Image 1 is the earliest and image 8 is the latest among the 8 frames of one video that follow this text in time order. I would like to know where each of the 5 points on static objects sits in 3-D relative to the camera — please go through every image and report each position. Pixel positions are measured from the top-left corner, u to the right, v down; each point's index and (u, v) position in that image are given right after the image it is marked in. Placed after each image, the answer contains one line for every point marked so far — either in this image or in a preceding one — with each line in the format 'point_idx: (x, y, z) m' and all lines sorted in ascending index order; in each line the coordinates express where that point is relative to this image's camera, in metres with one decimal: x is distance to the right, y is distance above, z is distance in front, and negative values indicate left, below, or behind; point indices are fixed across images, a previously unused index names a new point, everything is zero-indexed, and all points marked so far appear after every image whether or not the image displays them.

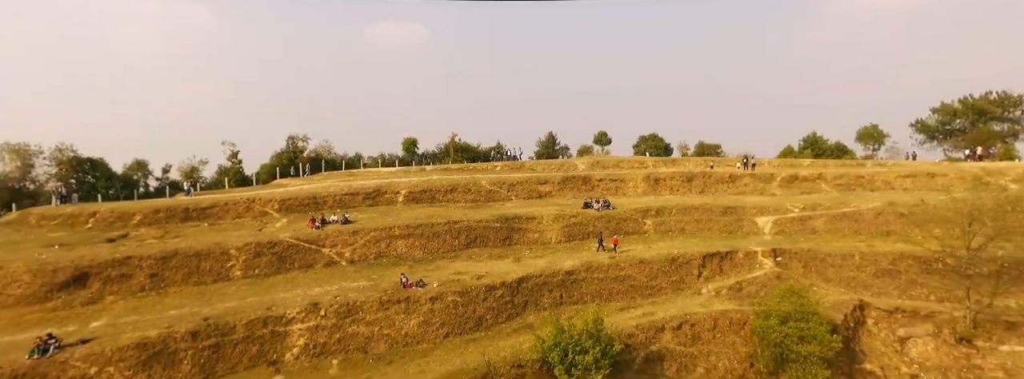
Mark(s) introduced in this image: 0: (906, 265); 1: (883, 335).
0: (+14.5, -2.7, +17.9) m
1: (+12.5, -4.8, +16.2) m
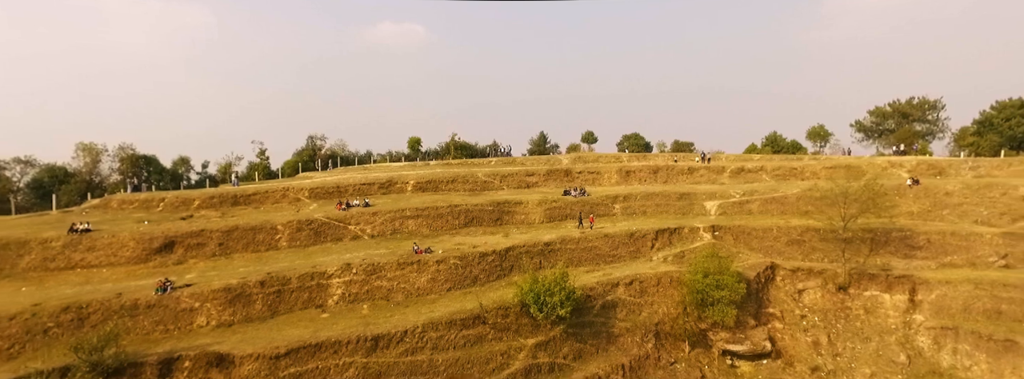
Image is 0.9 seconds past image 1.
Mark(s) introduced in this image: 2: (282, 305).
0: (+13.9, -2.1, +23.0) m
1: (+12.0, -4.2, +21.3) m
2: (-8.9, -4.4, +19.1) m
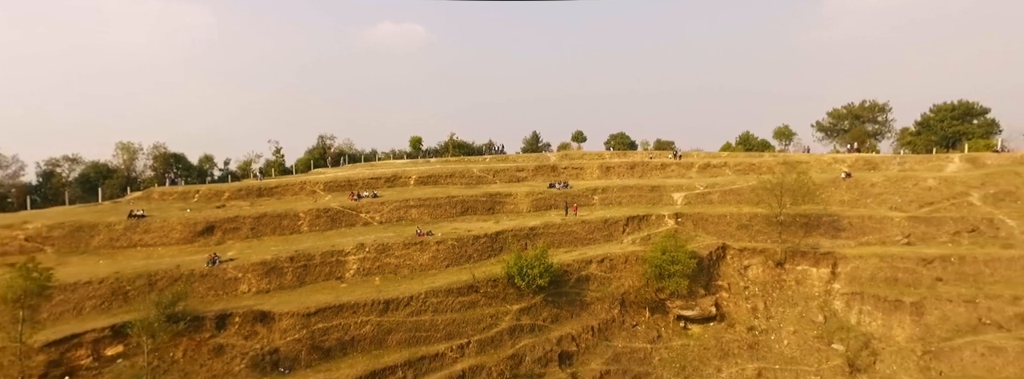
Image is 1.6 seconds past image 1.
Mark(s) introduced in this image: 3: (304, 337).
0: (+13.3, -1.7, +26.9) m
1: (+11.4, -3.8, +25.2) m
2: (-9.5, -4.0, +23.0) m
3: (-7.9, -5.7, +18.8) m
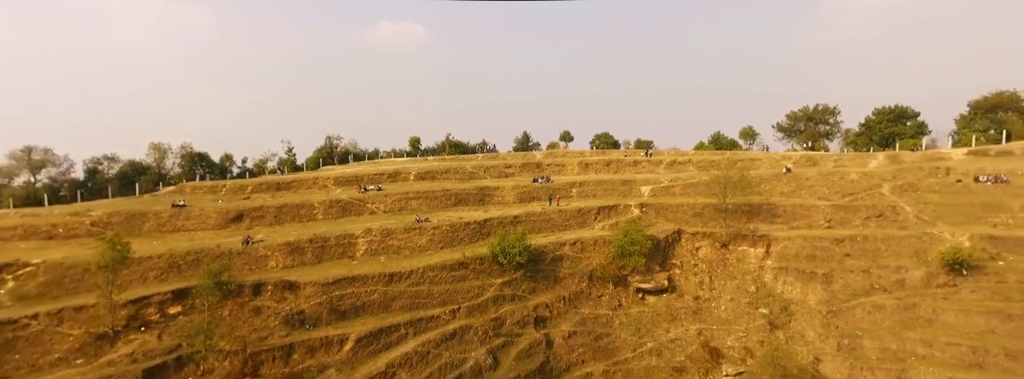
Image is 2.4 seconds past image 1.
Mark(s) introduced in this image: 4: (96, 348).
0: (+12.4, -1.2, +31.4) m
1: (+10.5, -3.3, +29.7) m
2: (-10.4, -3.6, +27.5) m
3: (-8.8, -5.3, +23.3) m
4: (-16.0, -6.2, +19.2) m
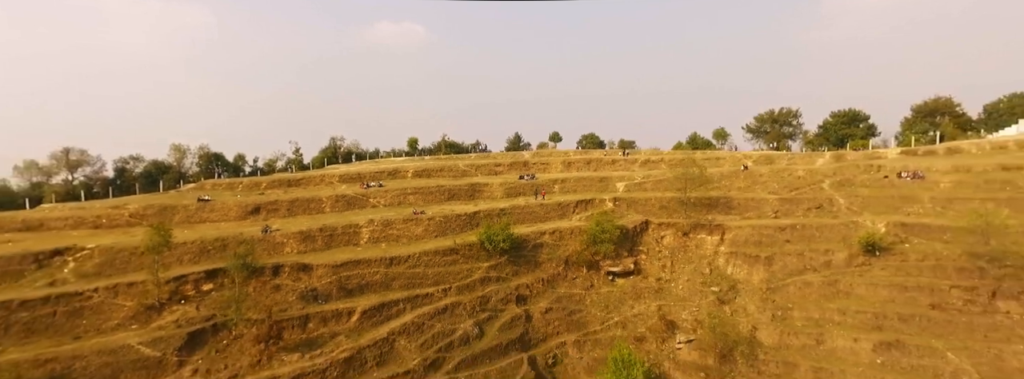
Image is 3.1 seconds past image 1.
0: (+11.5, -0.9, +35.4) m
1: (+9.6, -3.0, +33.7) m
2: (-11.3, -3.3, +31.5) m
3: (-9.7, -5.0, +27.2) m
4: (-17.0, -5.9, +23.1) m
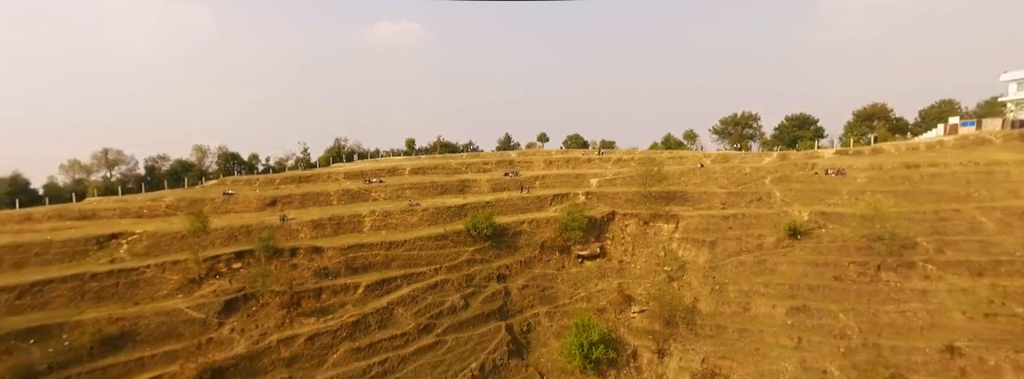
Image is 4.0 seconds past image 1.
0: (+10.2, -0.5, +40.5) m
1: (+8.3, -2.6, +38.8) m
2: (-12.6, -2.9, +36.5) m
3: (-11.0, -4.6, +32.3) m
4: (-18.3, -5.6, +28.2) m
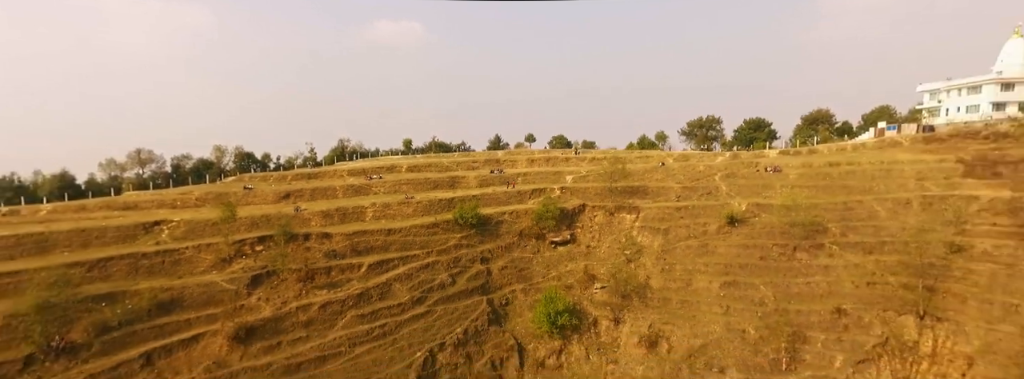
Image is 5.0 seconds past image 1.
0: (+8.7, -0.1, +46.1) m
1: (+6.8, -2.2, +44.5) m
2: (-14.1, -2.5, +42.2) m
3: (-12.5, -4.2, +38.0) m
4: (-19.7, -5.1, +33.9) m
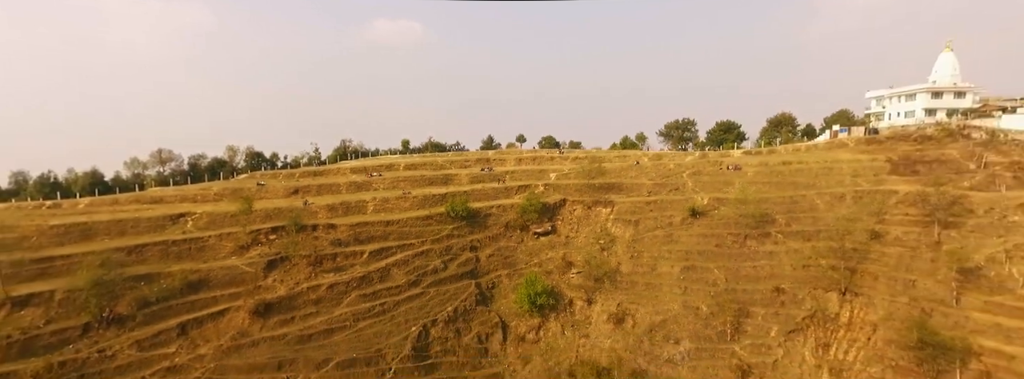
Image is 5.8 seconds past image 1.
0: (+7.5, +0.3, +50.7) m
1: (+5.6, -1.8, +49.0) m
2: (-15.3, -2.1, +46.8) m
3: (-13.7, -3.8, +42.5) m
4: (-20.9, -4.8, +38.5) m
